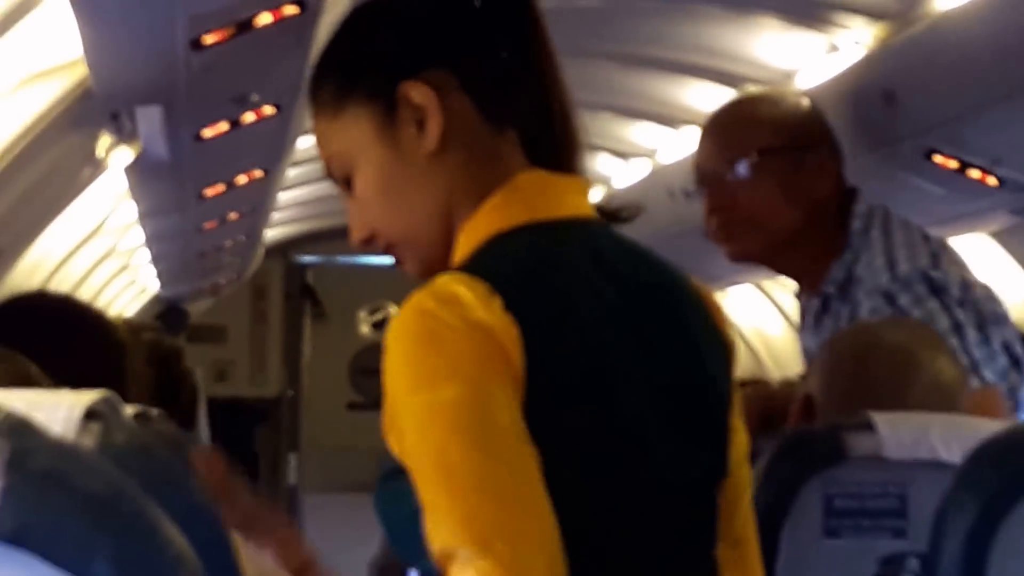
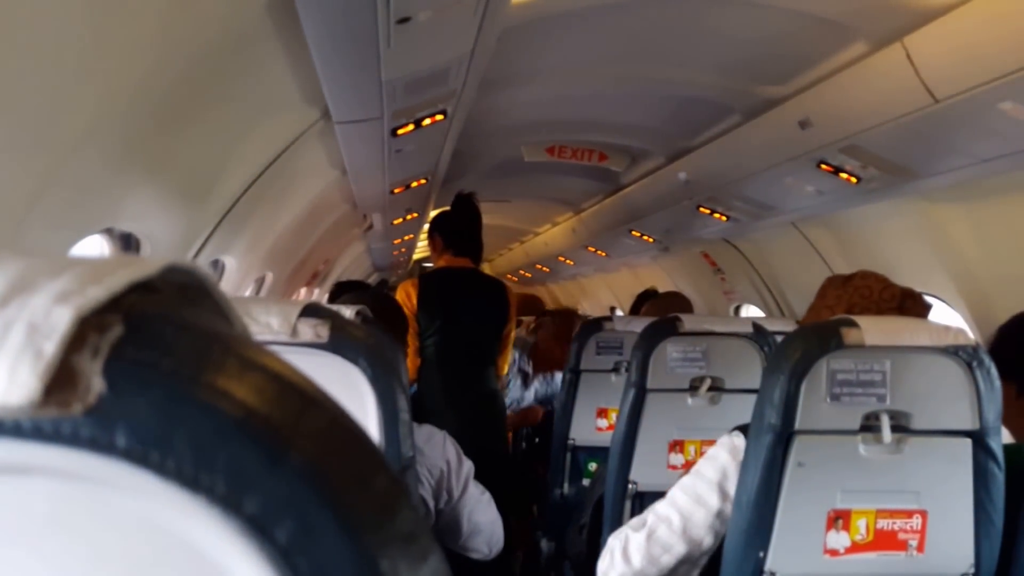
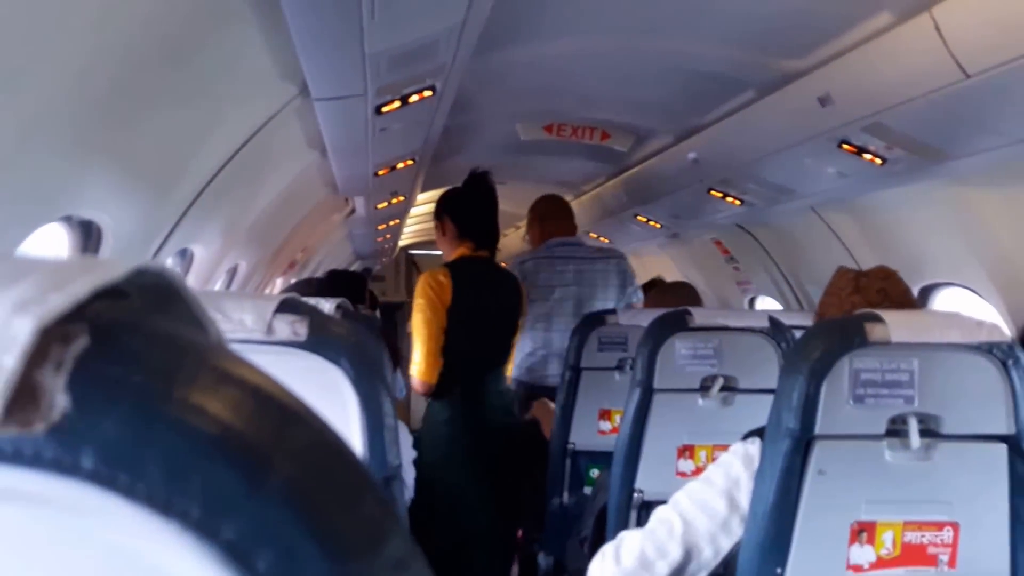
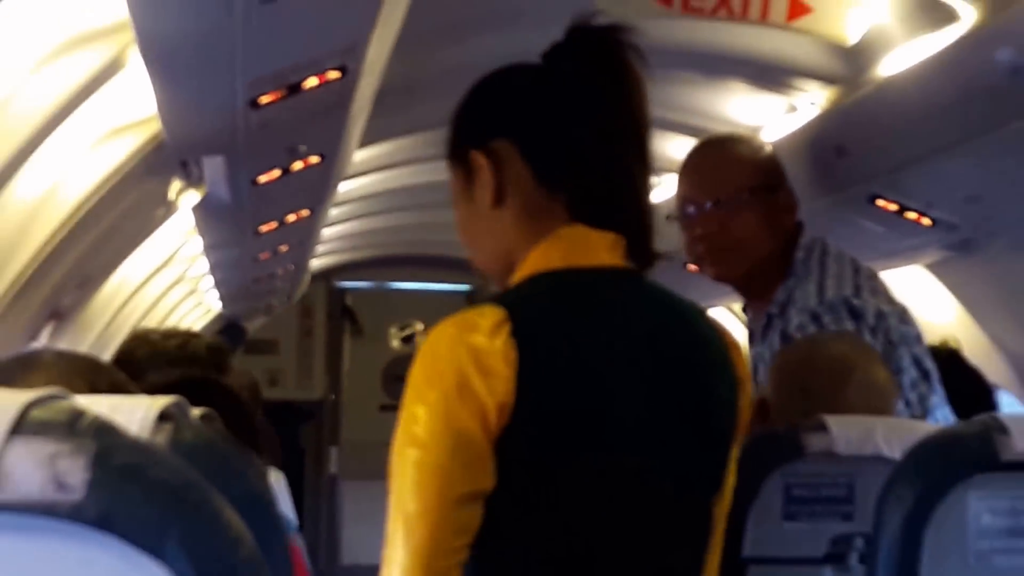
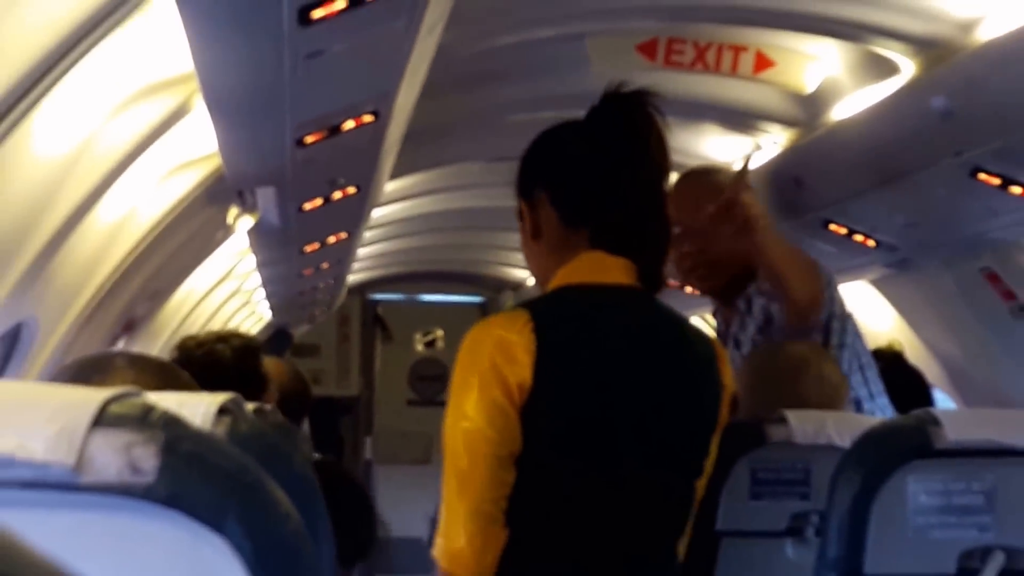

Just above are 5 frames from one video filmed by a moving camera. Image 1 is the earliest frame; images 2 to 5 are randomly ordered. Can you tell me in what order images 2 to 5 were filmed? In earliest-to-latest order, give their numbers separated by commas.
4, 5, 3, 2
